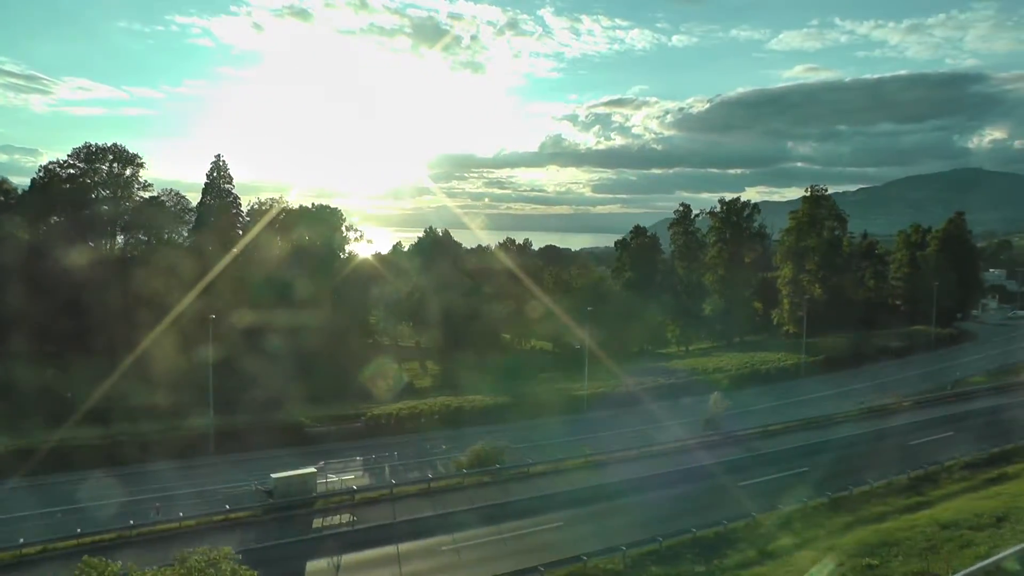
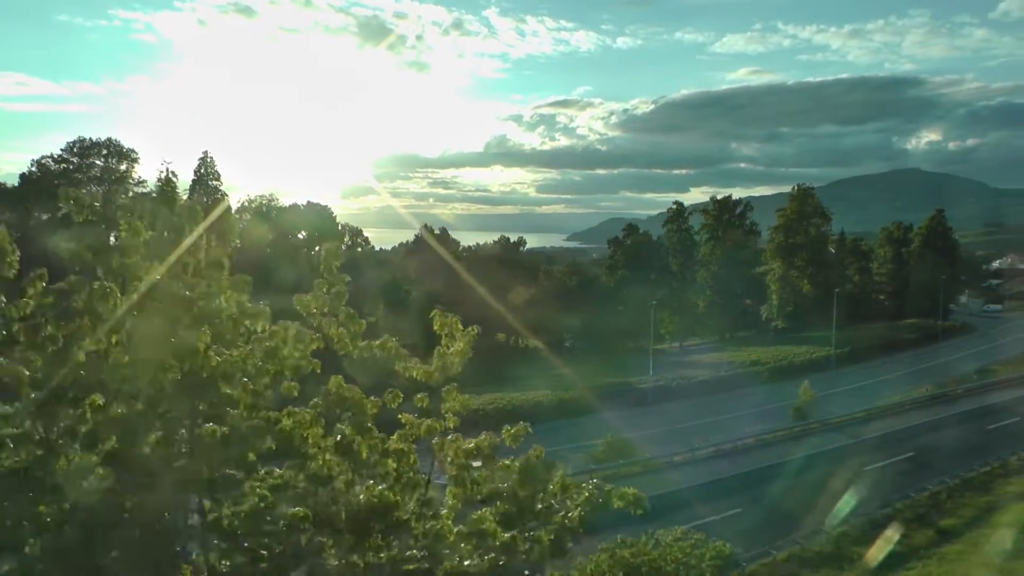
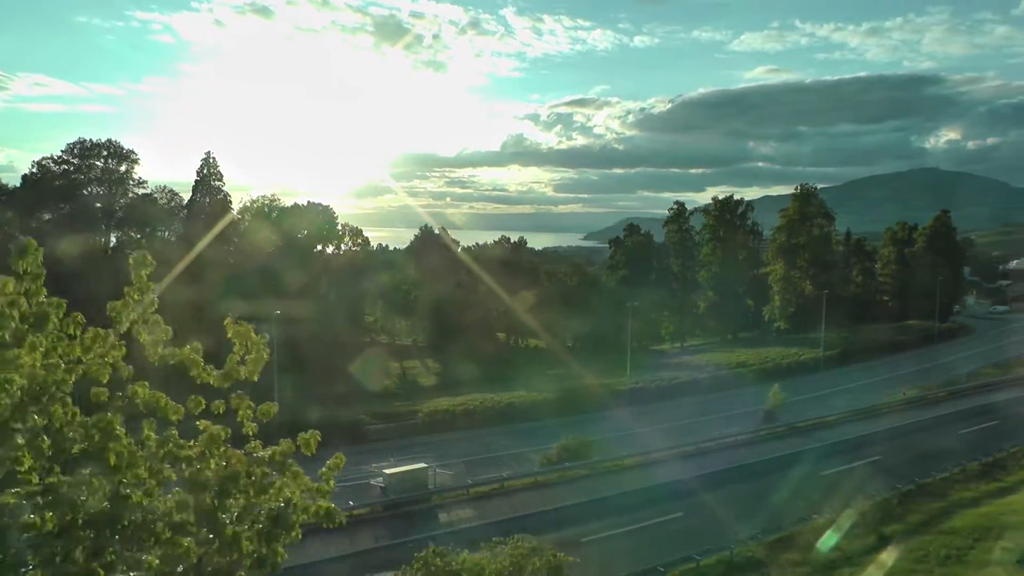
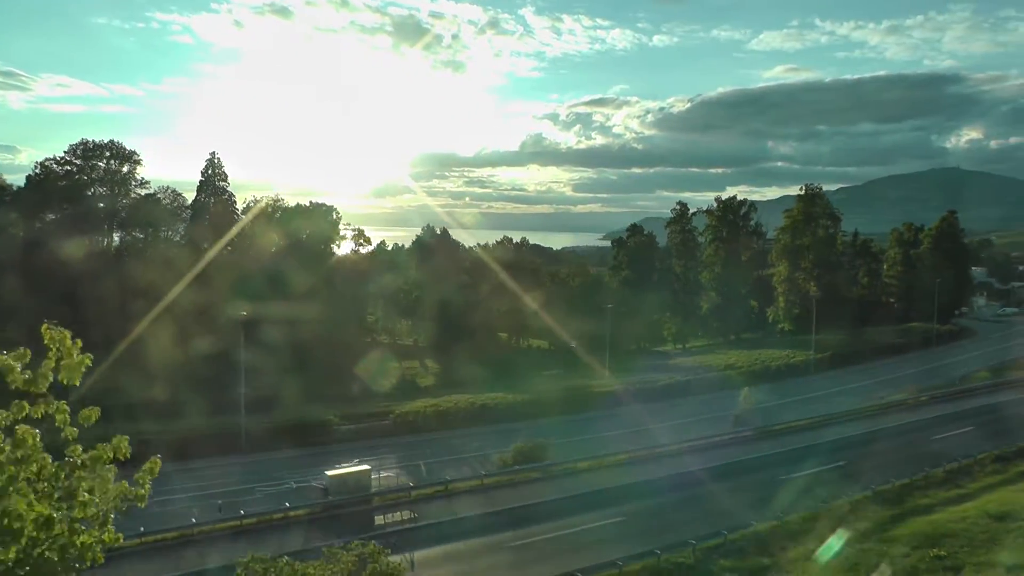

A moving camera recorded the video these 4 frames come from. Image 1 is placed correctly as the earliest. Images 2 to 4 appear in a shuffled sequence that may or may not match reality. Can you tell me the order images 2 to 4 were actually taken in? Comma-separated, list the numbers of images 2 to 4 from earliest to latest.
4, 3, 2
